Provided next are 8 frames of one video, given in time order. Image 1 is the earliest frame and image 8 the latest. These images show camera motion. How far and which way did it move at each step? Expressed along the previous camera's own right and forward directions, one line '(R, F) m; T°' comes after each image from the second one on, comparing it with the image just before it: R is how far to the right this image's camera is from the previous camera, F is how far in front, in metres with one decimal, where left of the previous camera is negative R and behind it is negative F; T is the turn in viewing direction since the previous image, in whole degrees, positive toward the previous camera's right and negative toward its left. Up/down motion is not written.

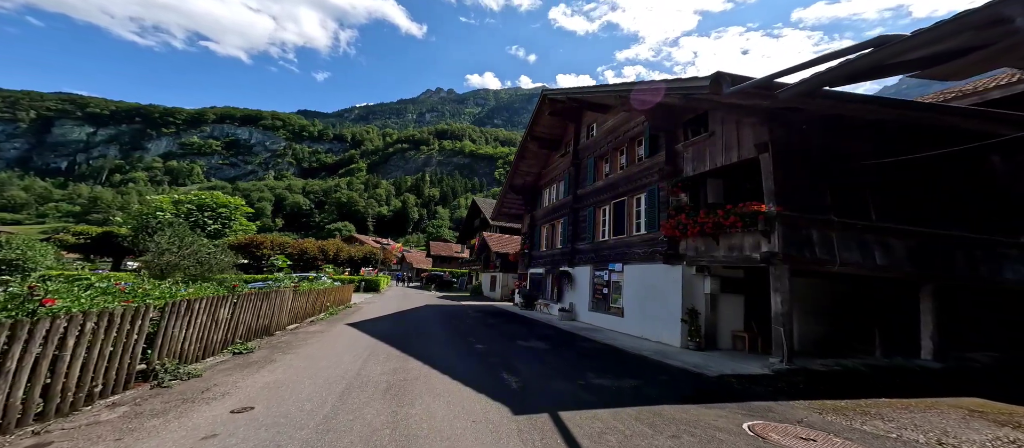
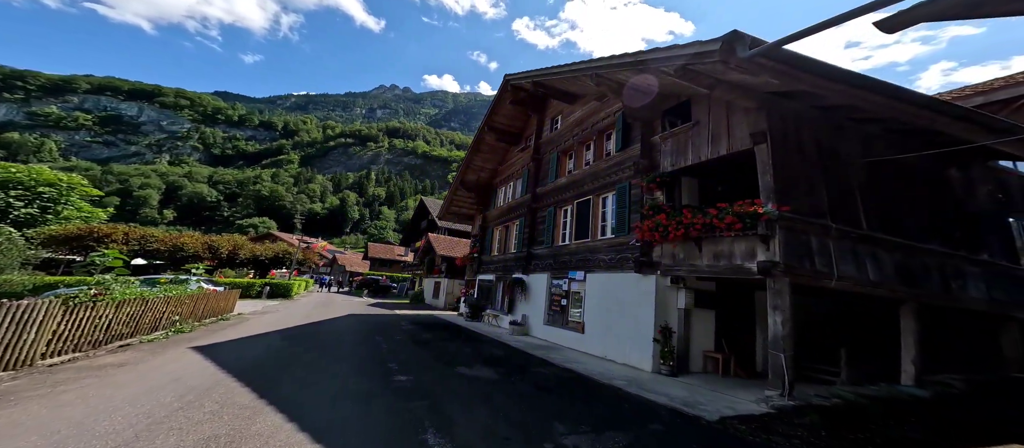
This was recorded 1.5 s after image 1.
(+0.1, +1.9) m; +8°
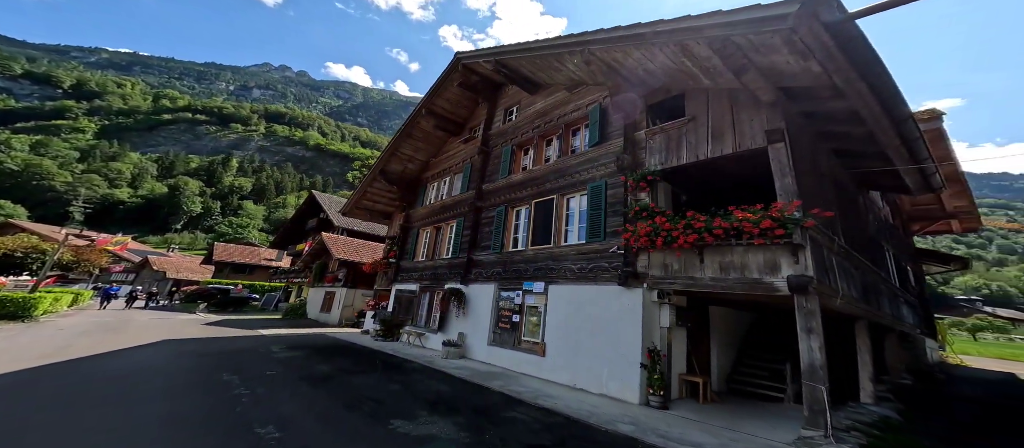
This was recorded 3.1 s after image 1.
(-1.1, +2.1) m; +15°
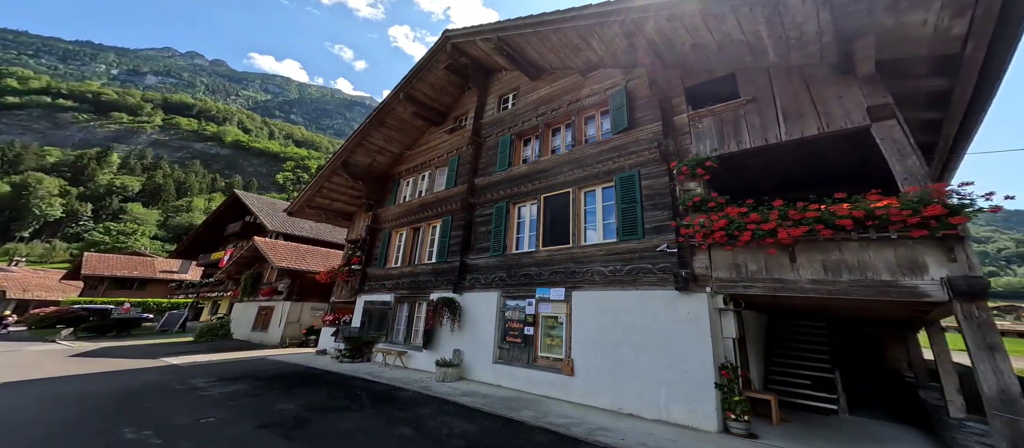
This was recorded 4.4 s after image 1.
(-1.6, +1.5) m; +9°
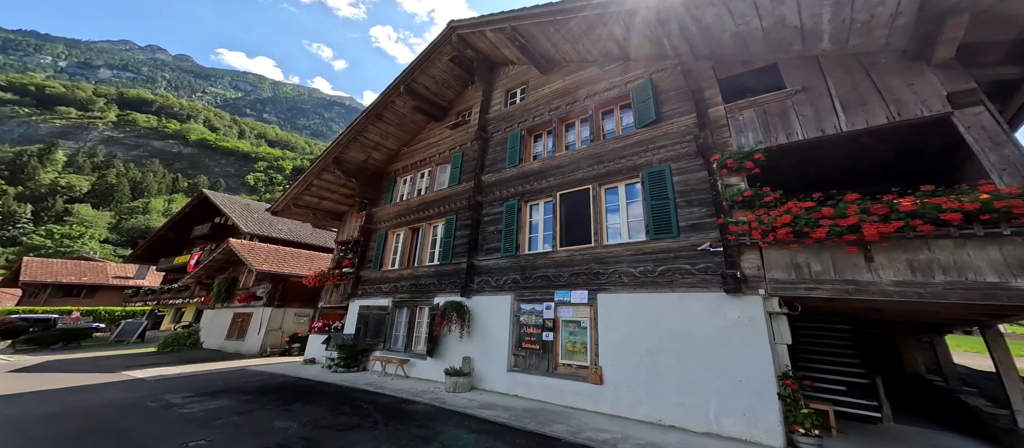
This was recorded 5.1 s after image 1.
(-0.9, +0.5) m; +3°
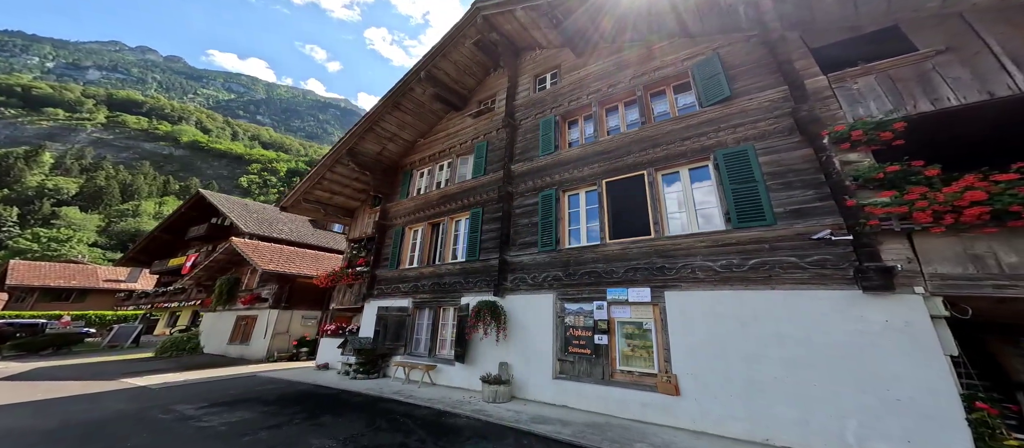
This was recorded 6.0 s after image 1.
(-1.1, +0.7) m; +1°
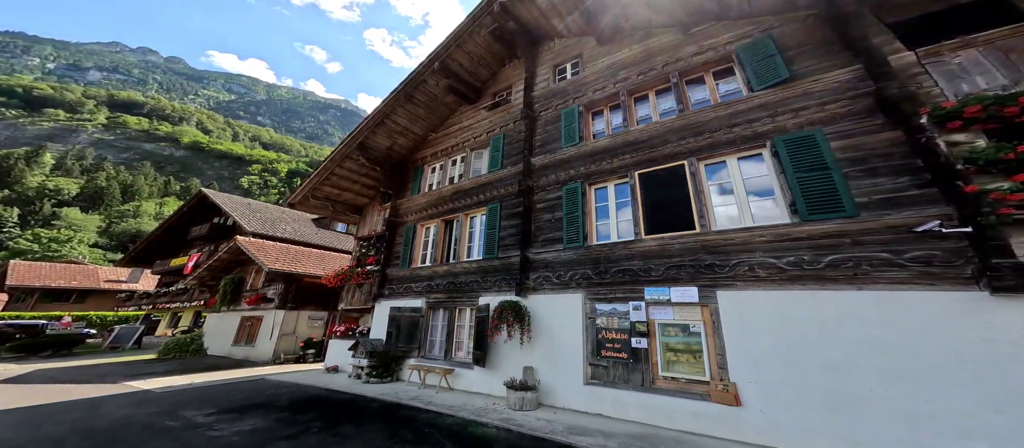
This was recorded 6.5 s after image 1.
(-0.6, +0.5) m; 0°
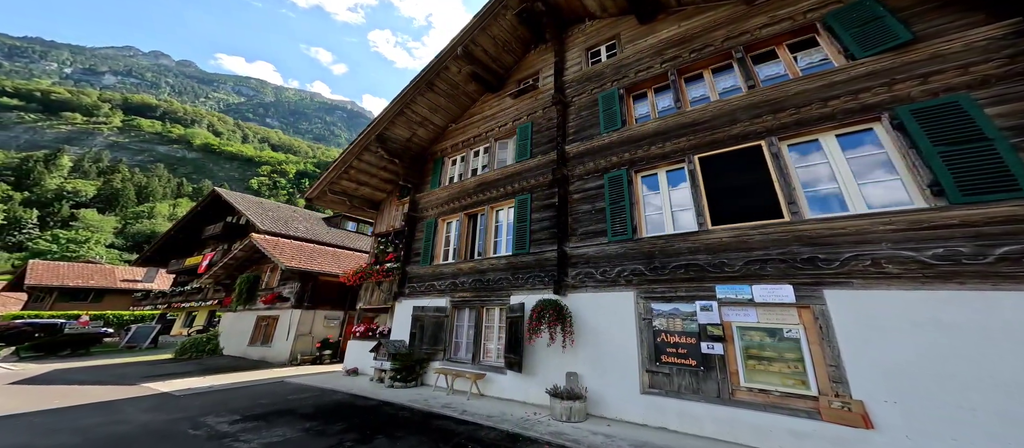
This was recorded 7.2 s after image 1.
(-0.8, +0.7) m; -1°
